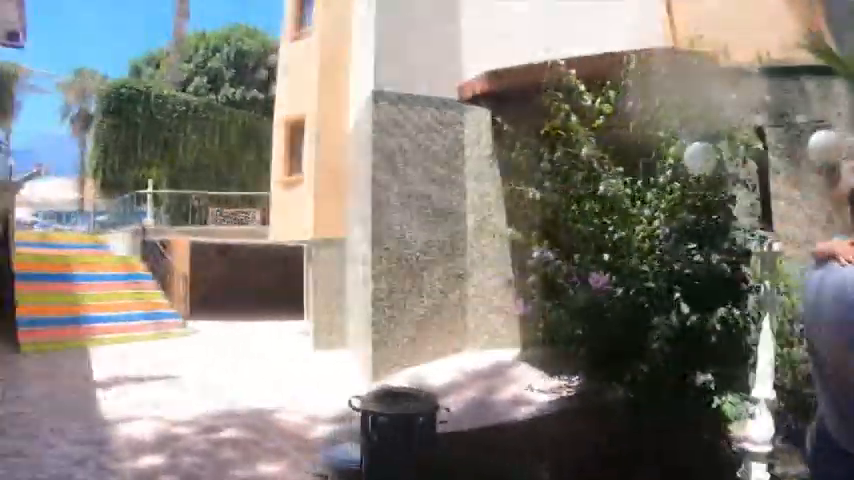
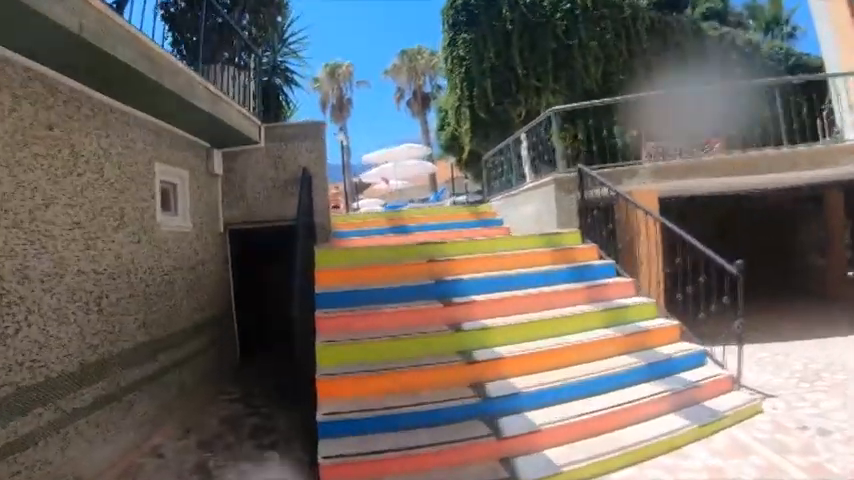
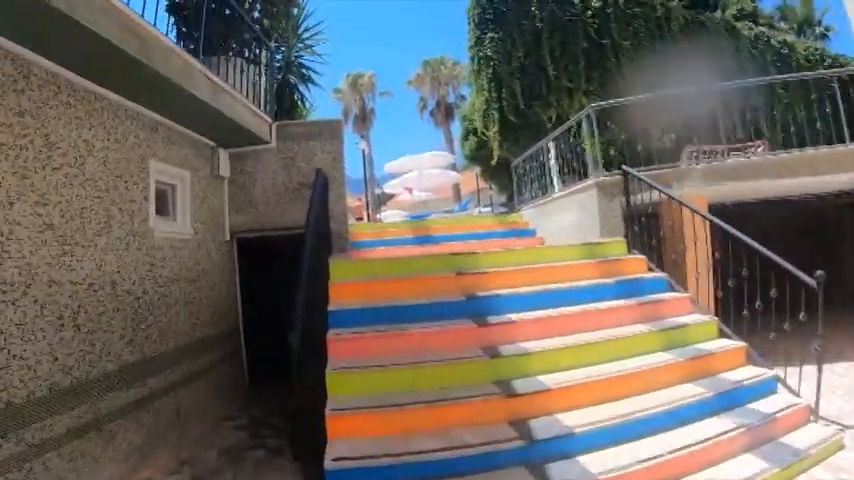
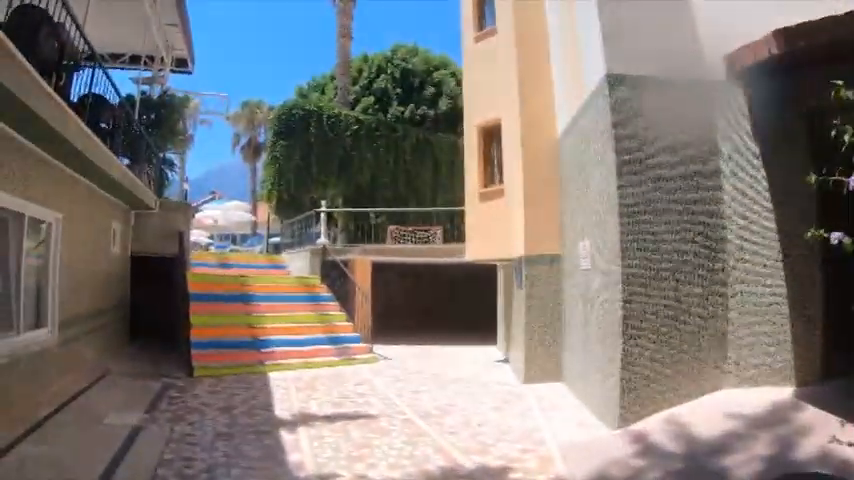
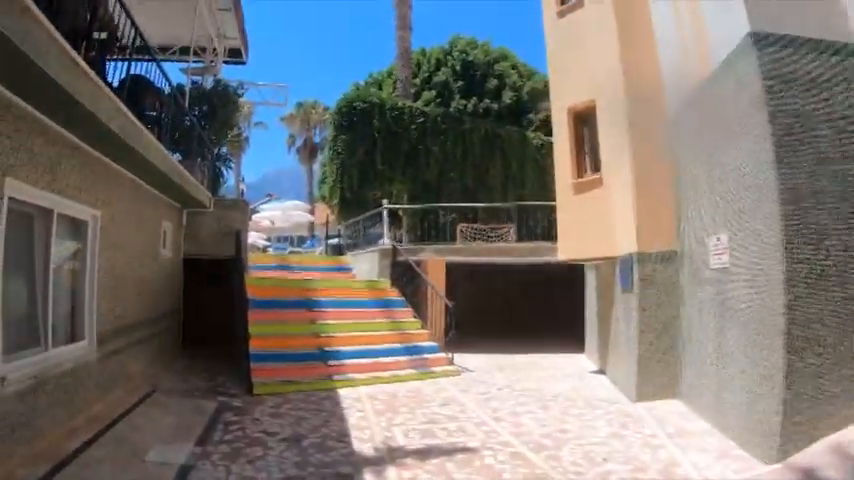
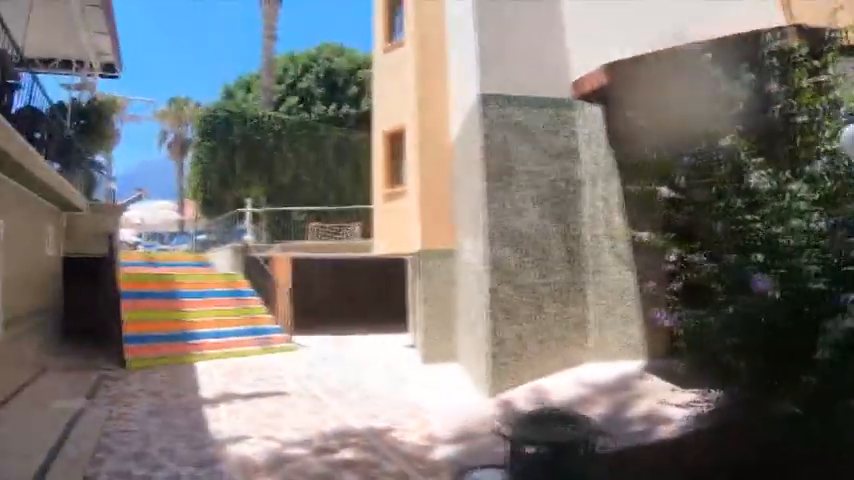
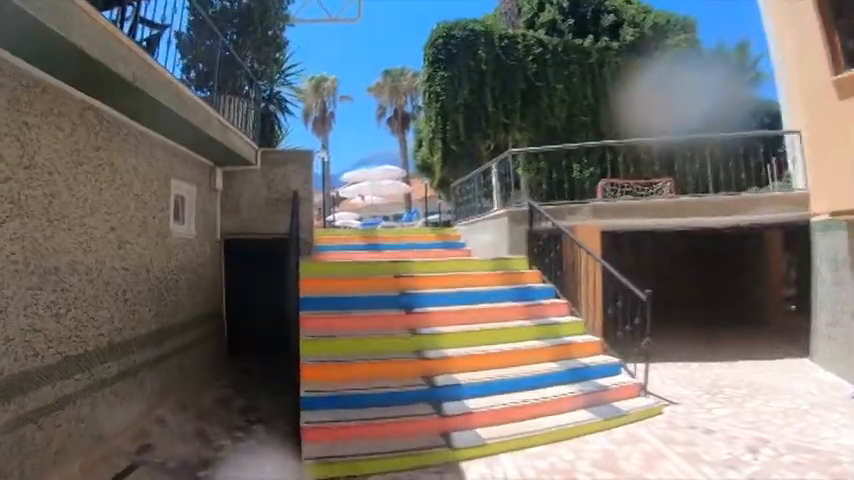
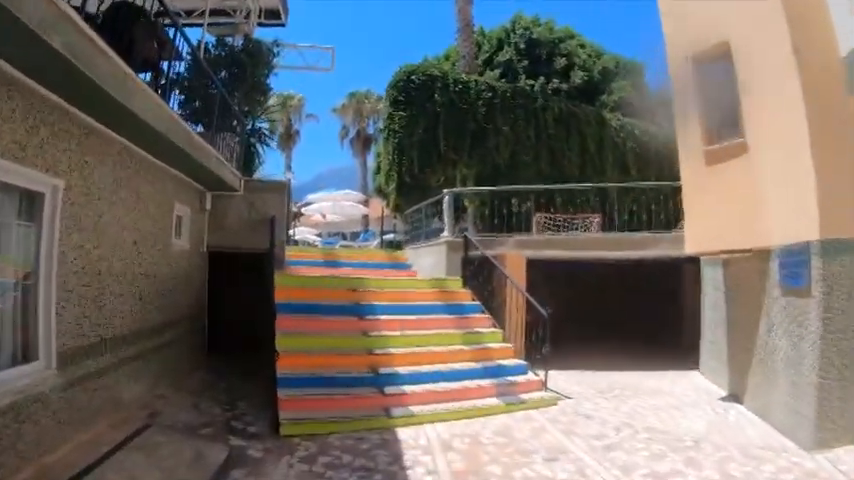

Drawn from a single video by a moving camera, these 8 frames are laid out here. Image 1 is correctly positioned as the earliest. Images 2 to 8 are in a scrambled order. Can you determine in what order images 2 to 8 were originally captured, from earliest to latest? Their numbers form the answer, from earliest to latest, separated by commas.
6, 4, 5, 8, 7, 2, 3
